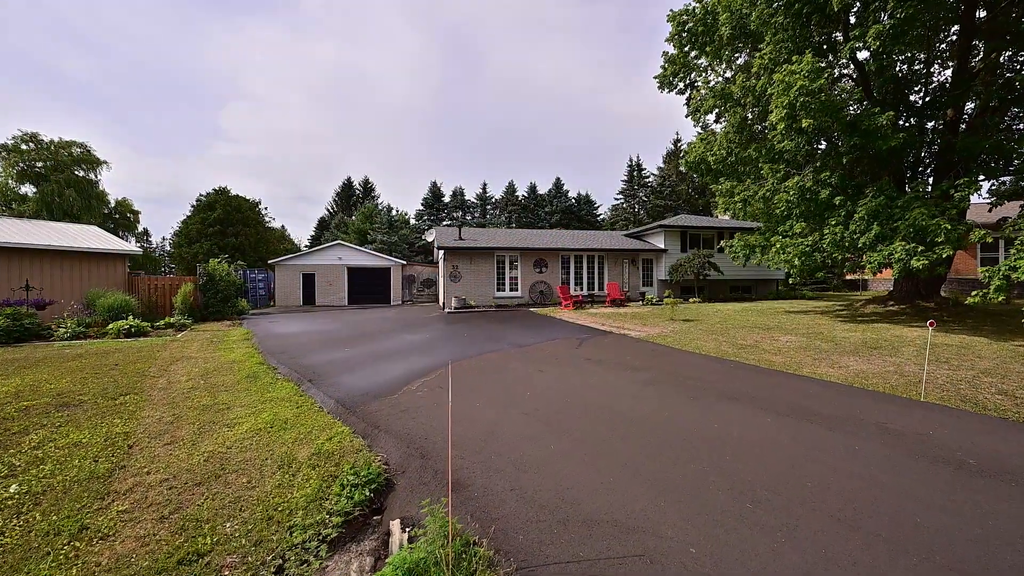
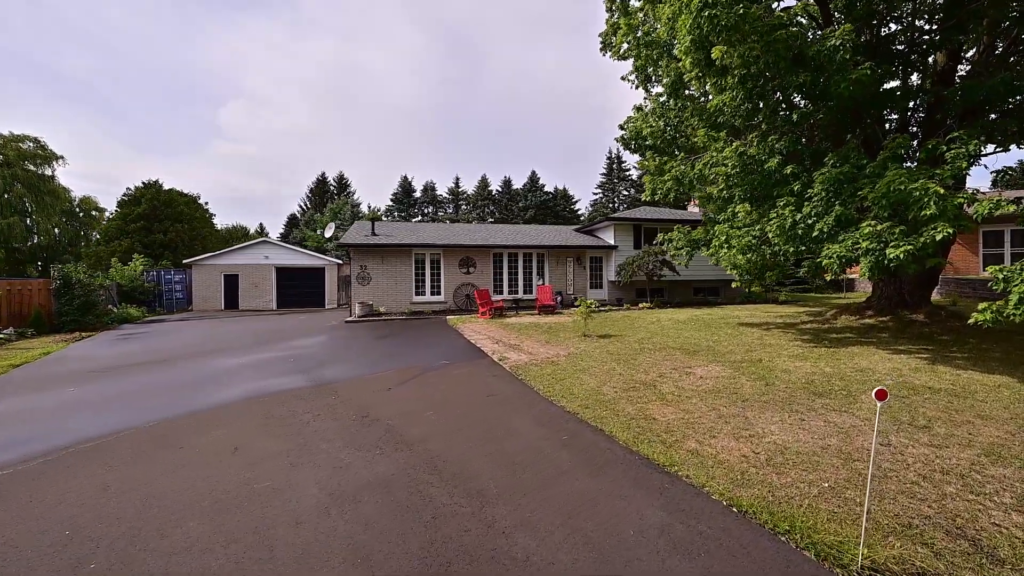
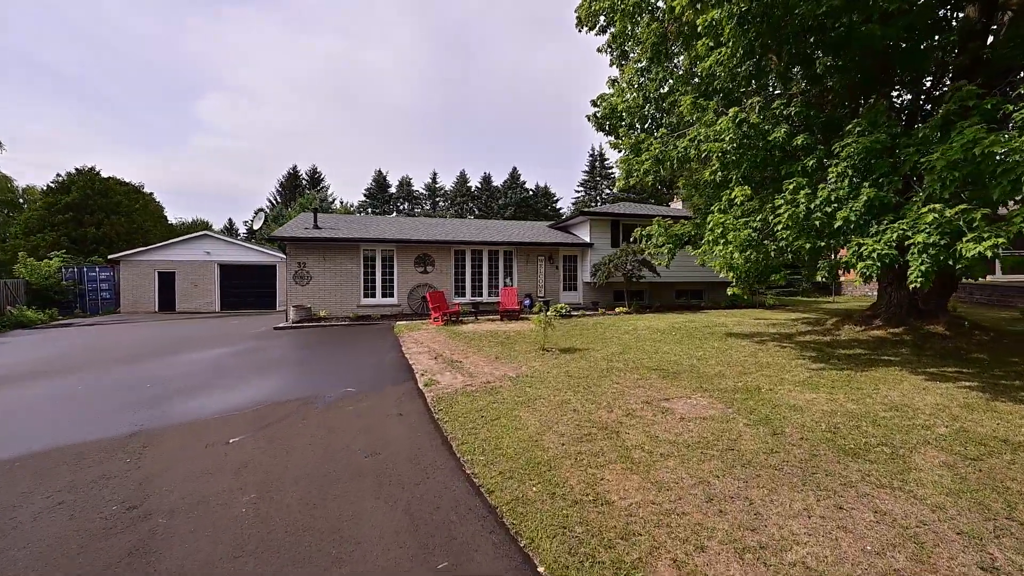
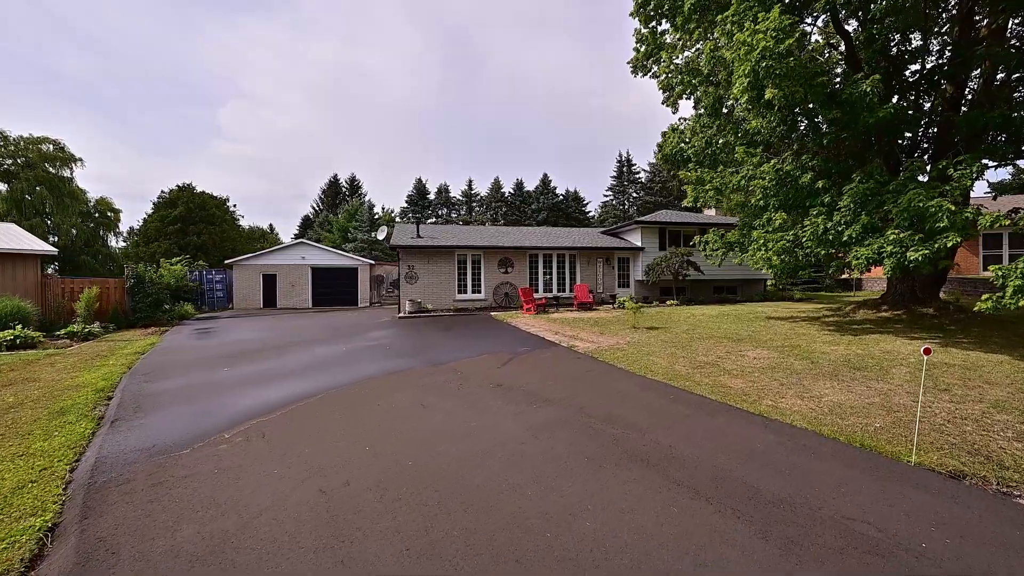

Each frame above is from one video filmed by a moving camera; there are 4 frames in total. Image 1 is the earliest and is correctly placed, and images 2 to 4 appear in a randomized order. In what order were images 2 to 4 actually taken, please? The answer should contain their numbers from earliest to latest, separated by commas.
4, 2, 3
